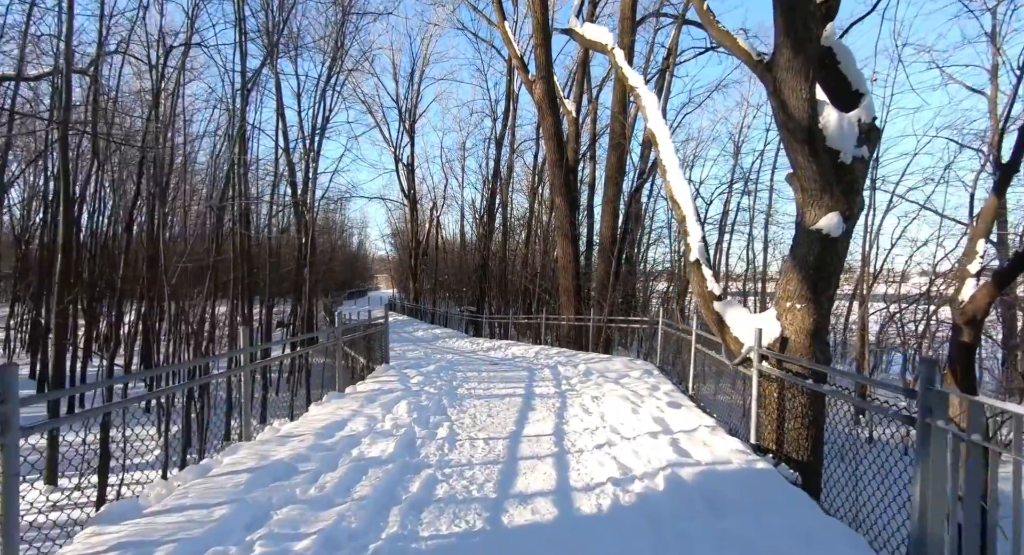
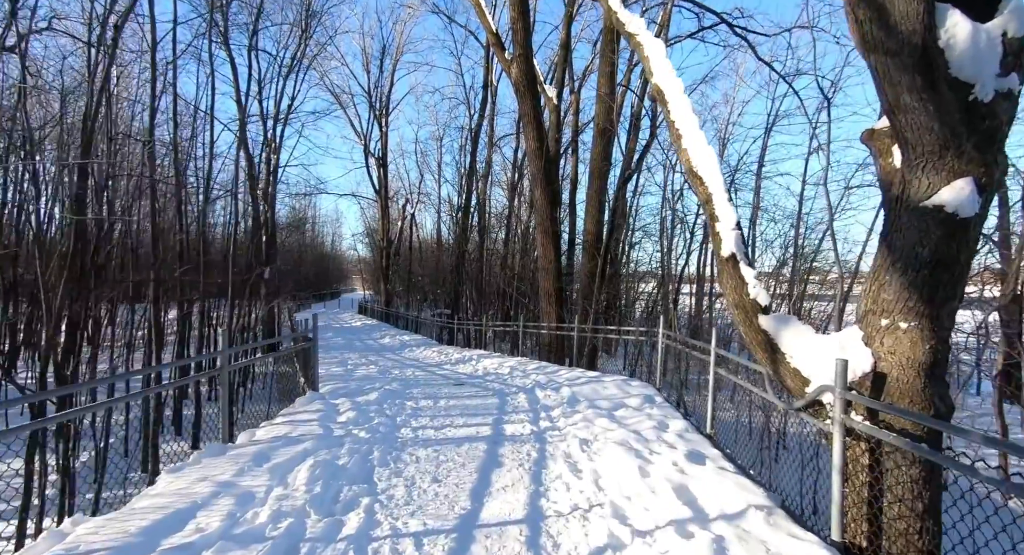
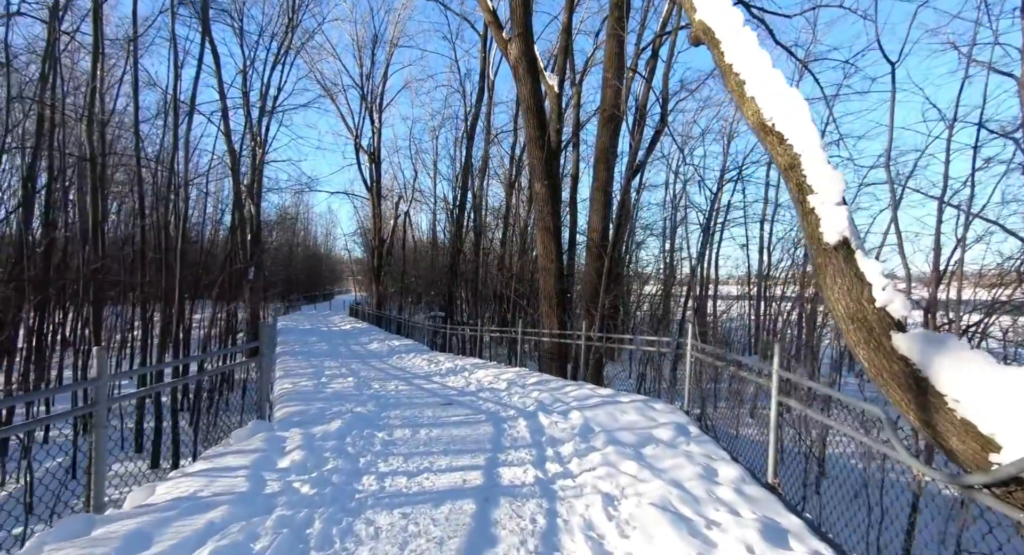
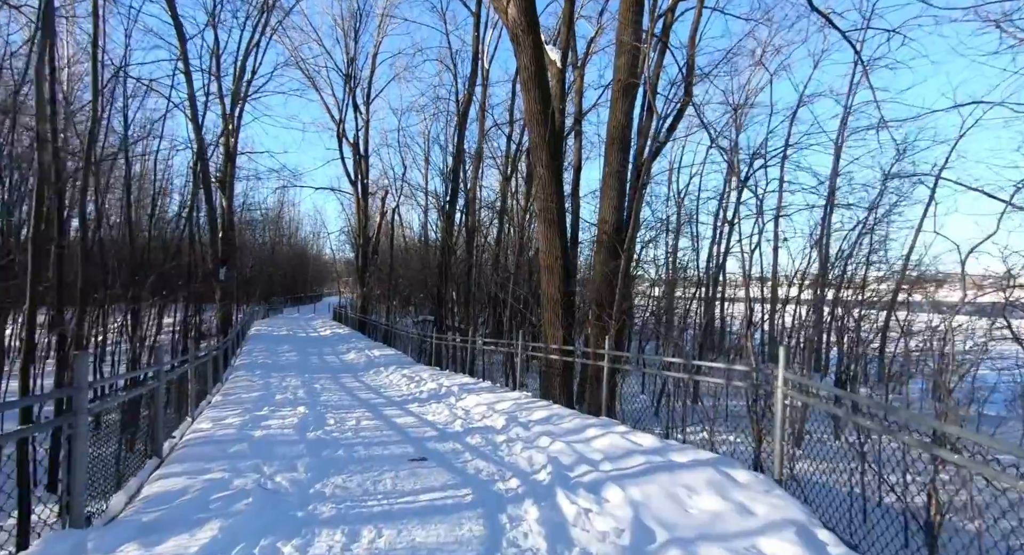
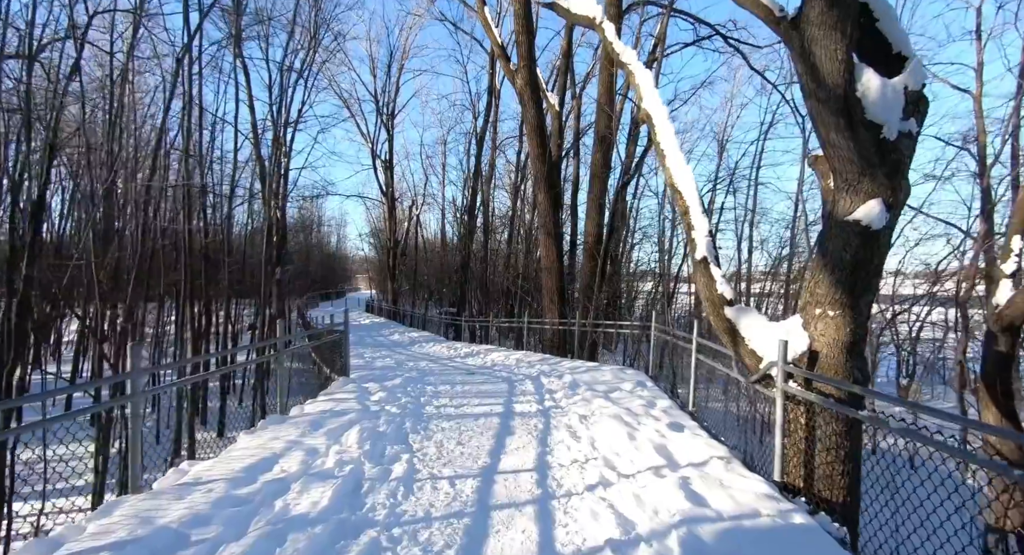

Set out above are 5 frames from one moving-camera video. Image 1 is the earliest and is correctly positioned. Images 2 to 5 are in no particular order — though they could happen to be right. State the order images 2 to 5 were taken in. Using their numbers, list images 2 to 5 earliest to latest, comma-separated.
5, 2, 3, 4
